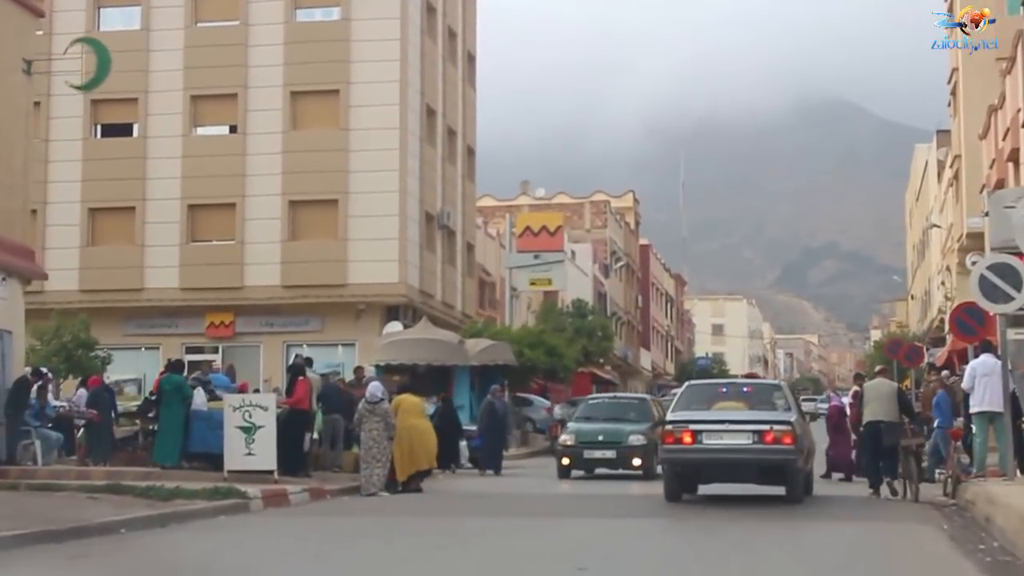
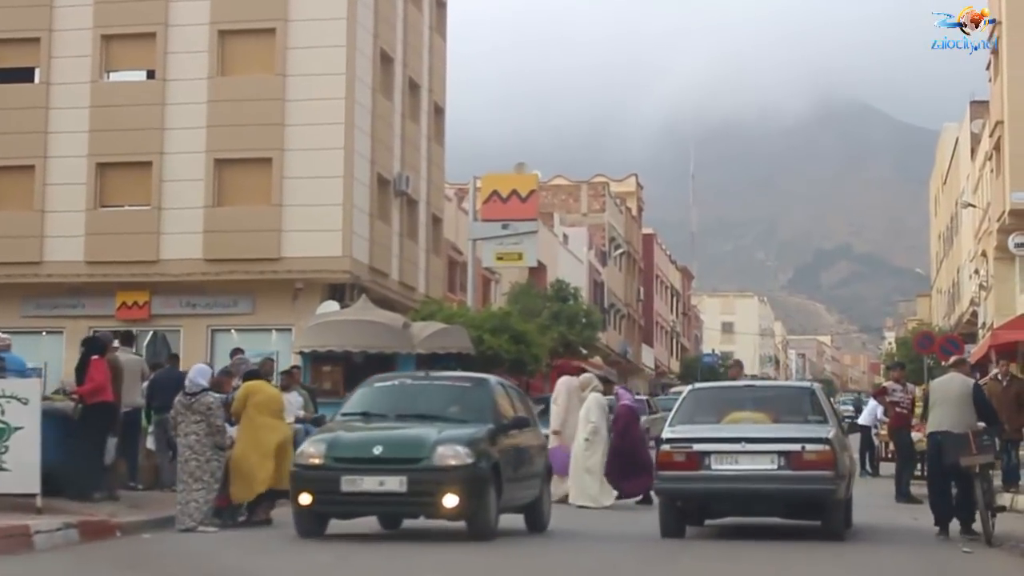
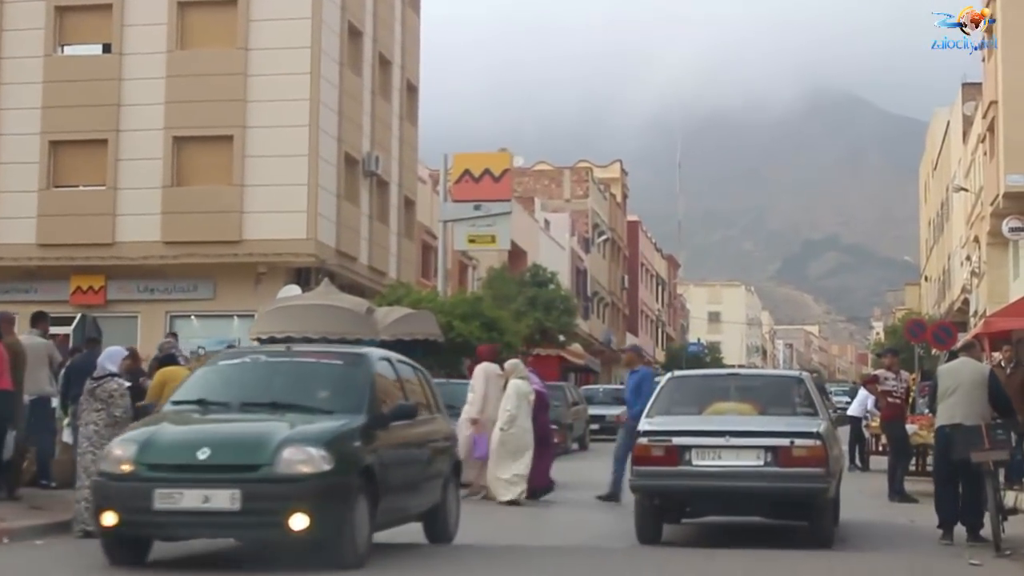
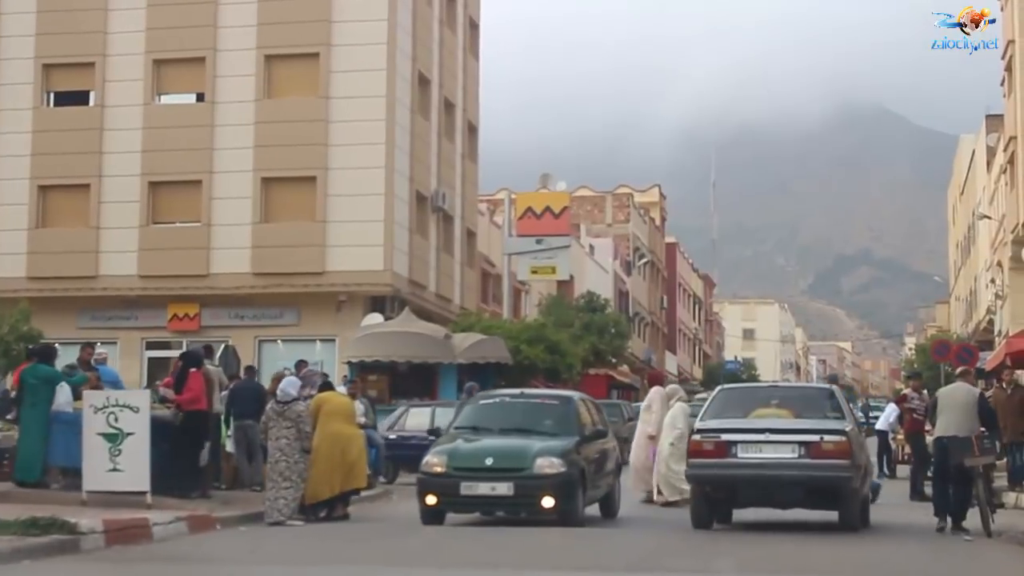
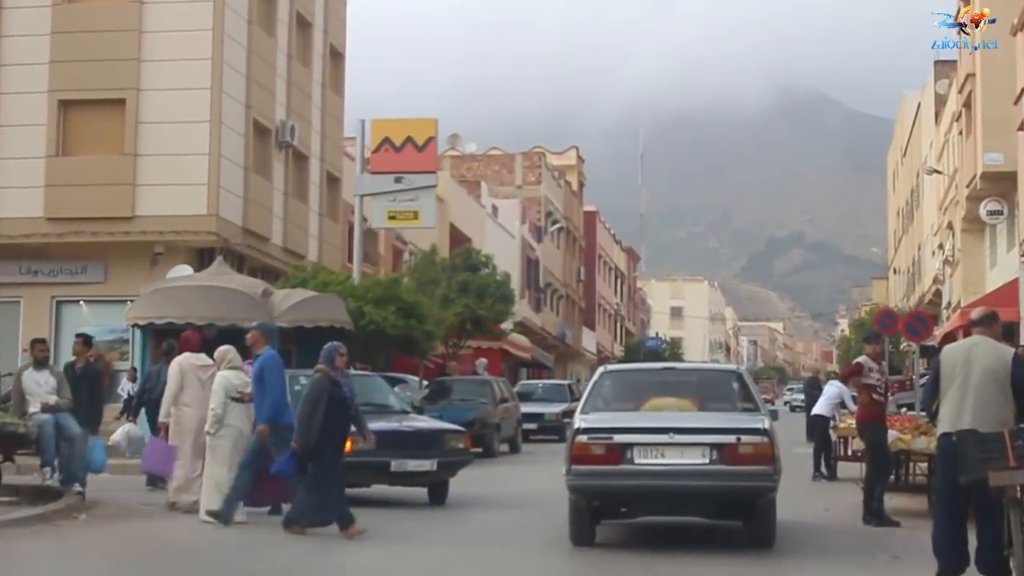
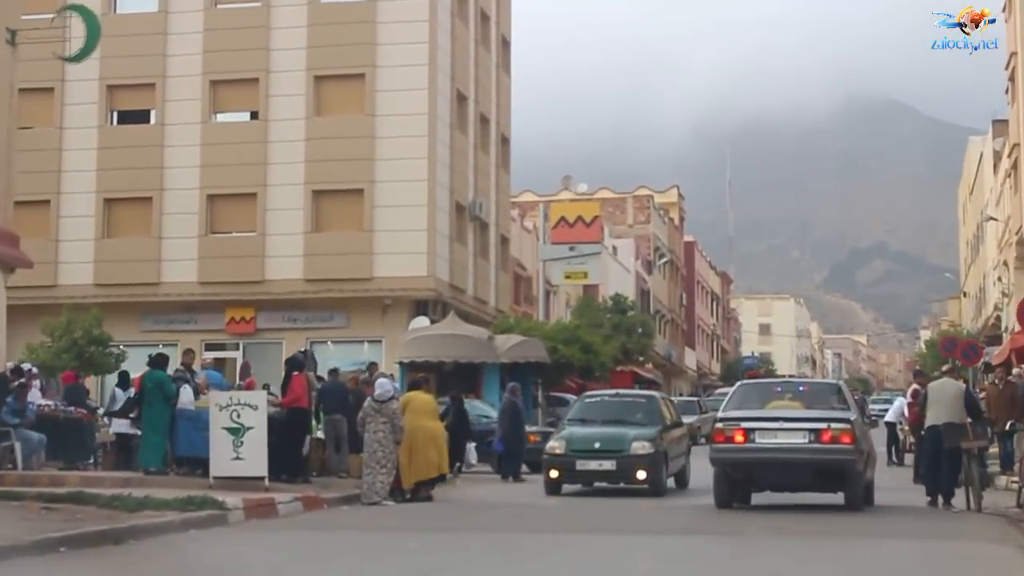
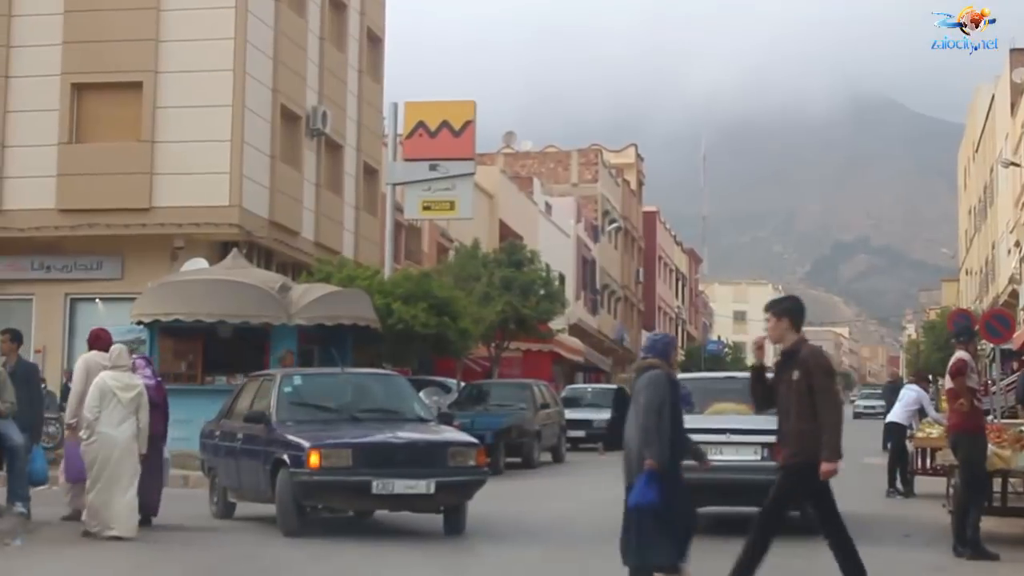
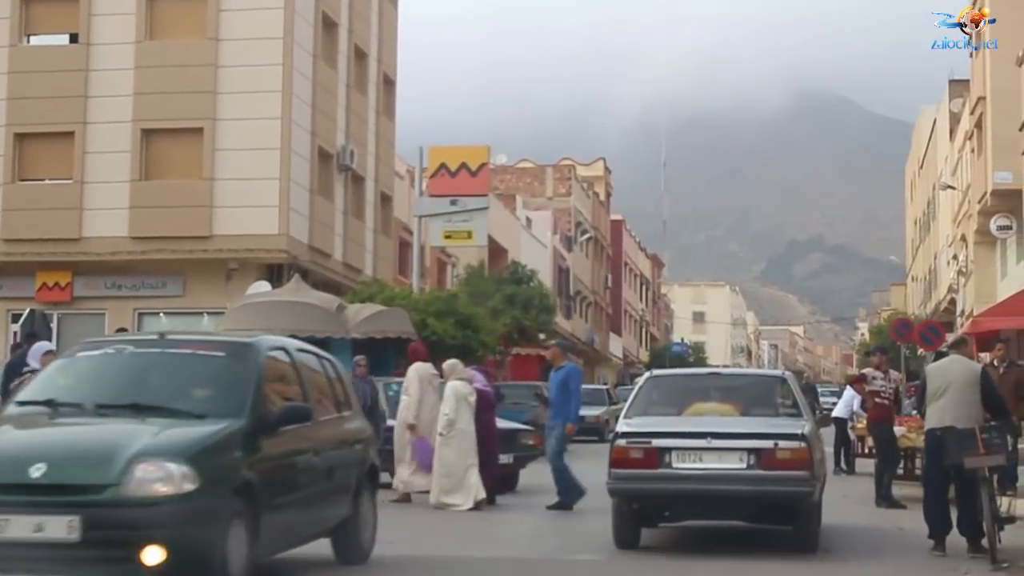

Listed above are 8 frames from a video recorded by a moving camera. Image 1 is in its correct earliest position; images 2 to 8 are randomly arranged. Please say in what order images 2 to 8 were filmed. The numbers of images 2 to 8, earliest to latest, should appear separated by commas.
6, 4, 2, 3, 8, 5, 7
